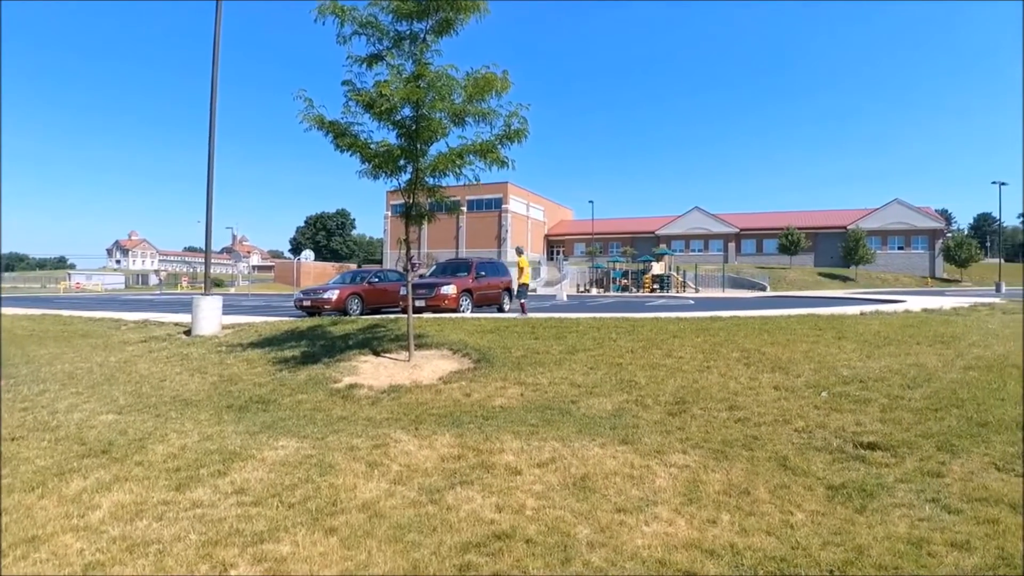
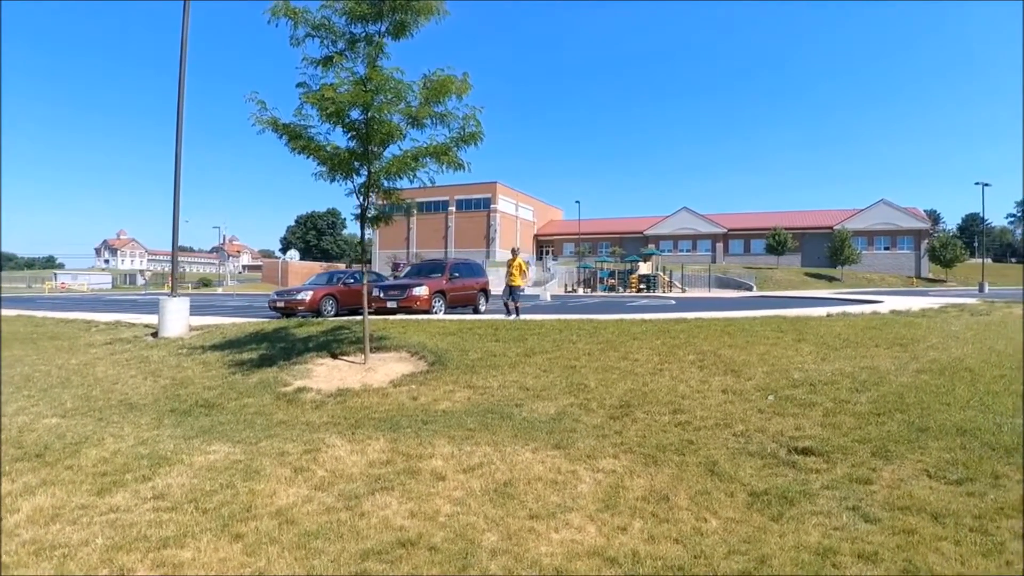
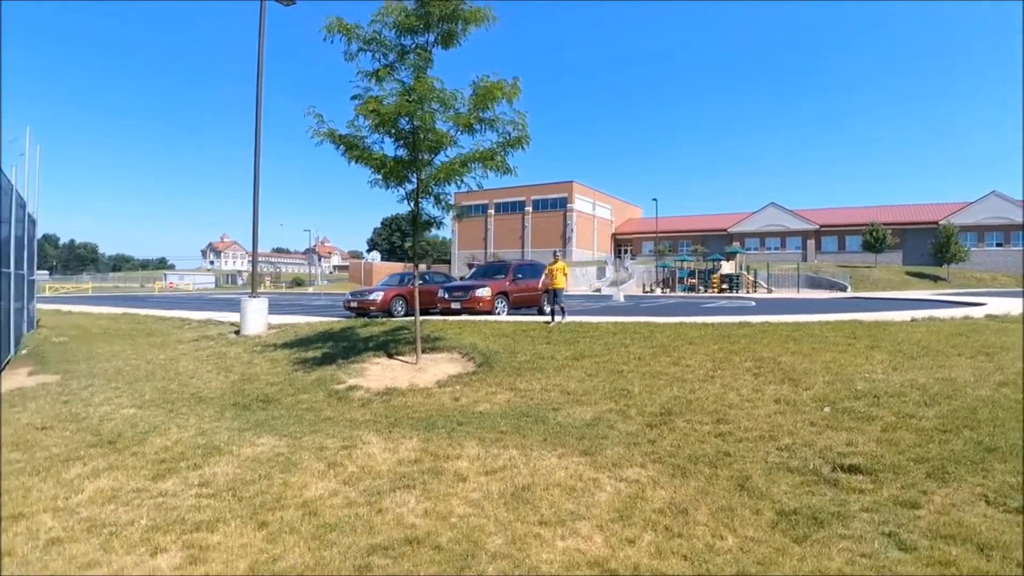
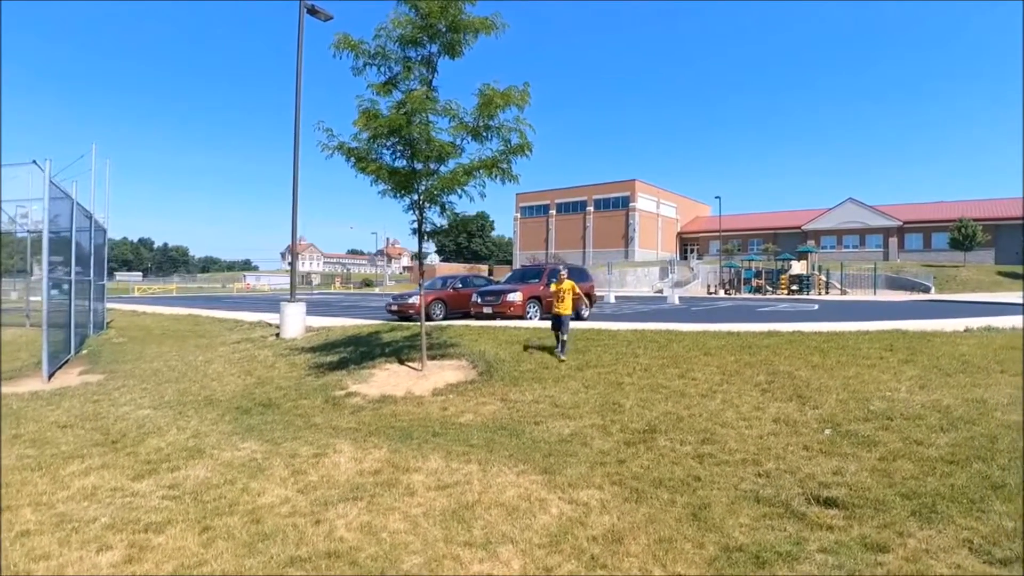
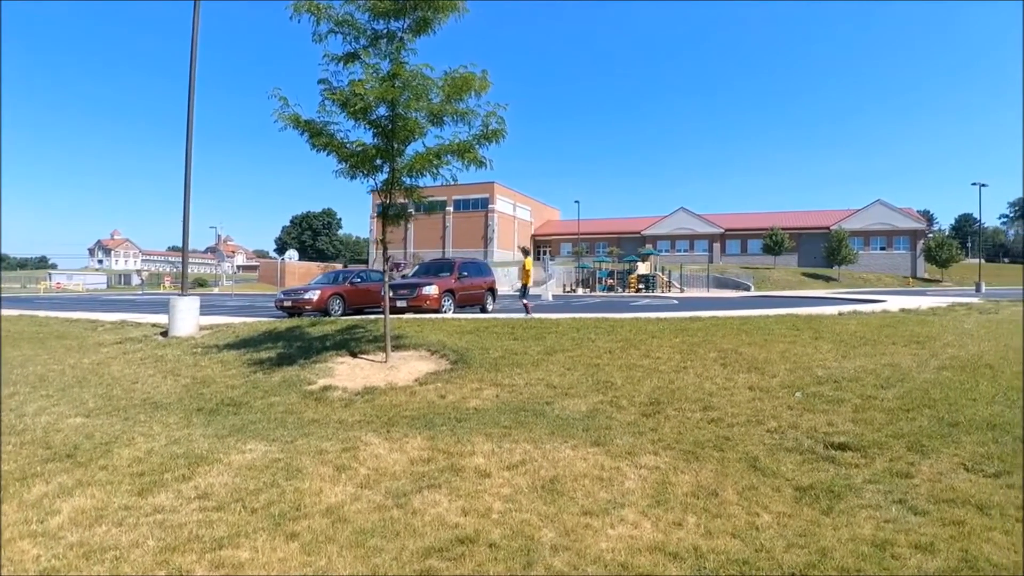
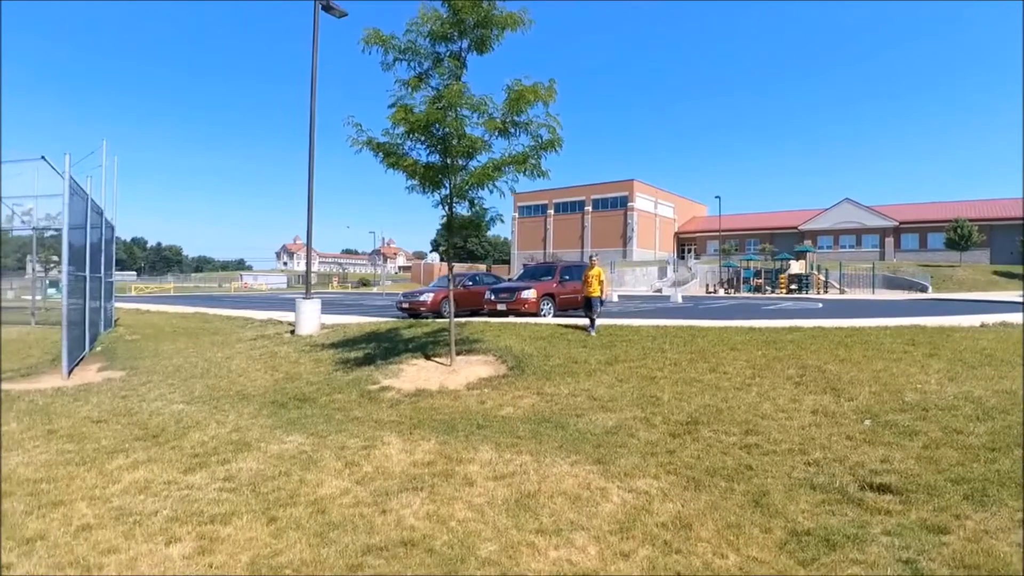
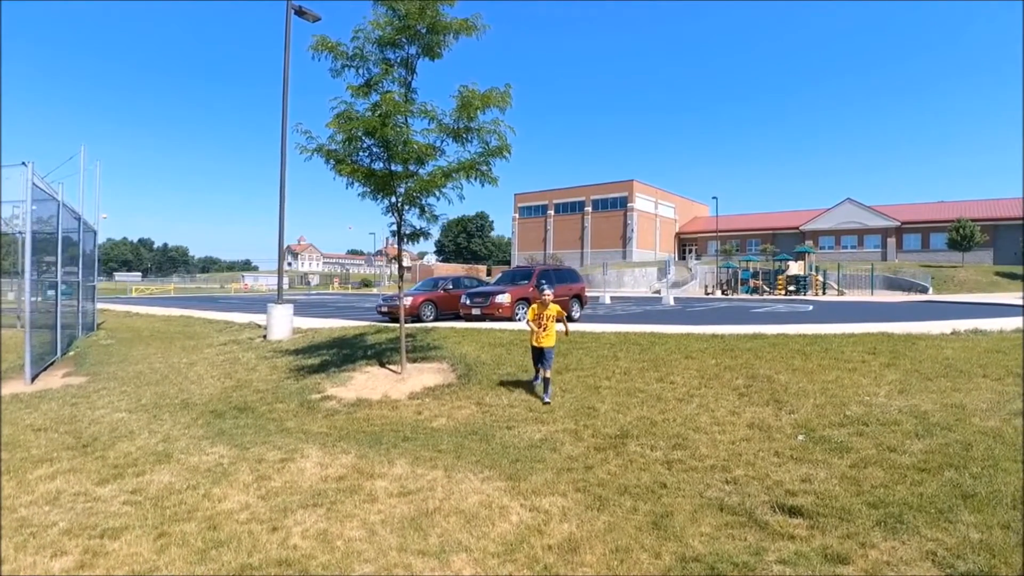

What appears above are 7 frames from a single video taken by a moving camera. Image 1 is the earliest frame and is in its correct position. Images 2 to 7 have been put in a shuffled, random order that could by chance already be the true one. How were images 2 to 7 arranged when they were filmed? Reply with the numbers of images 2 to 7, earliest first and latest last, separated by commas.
5, 2, 3, 6, 4, 7
